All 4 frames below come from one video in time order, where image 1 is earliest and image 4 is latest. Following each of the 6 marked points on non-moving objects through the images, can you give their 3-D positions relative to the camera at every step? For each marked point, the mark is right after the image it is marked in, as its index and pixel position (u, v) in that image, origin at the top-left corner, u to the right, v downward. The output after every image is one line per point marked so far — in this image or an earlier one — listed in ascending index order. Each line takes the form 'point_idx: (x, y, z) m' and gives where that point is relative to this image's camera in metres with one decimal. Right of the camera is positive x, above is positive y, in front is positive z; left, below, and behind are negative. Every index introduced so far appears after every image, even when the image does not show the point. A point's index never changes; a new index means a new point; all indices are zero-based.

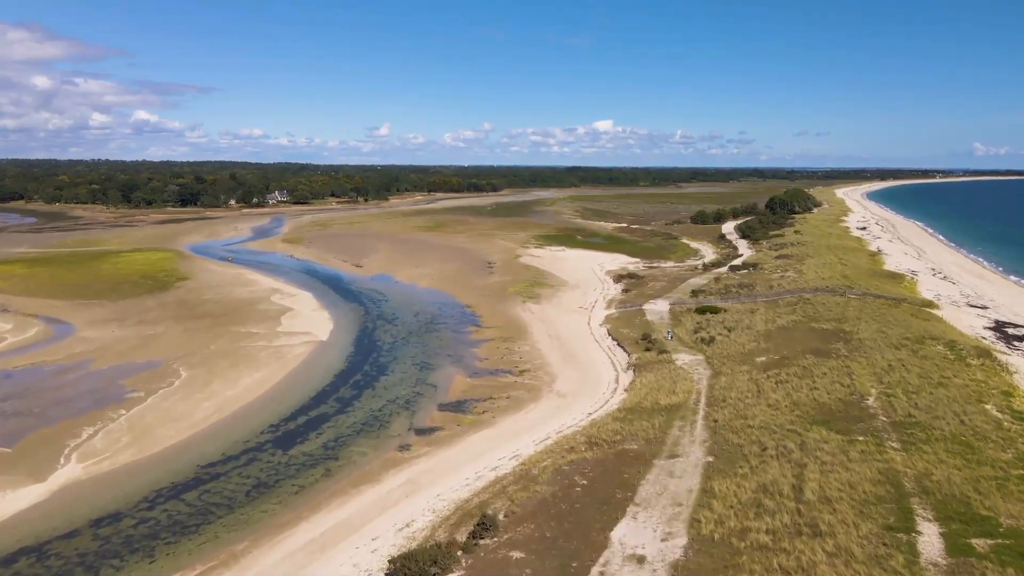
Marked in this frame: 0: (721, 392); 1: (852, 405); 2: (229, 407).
0: (+6.5, -3.2, +18.0) m
1: (+9.7, -3.3, +16.5) m
2: (-9.7, -4.1, +19.9) m
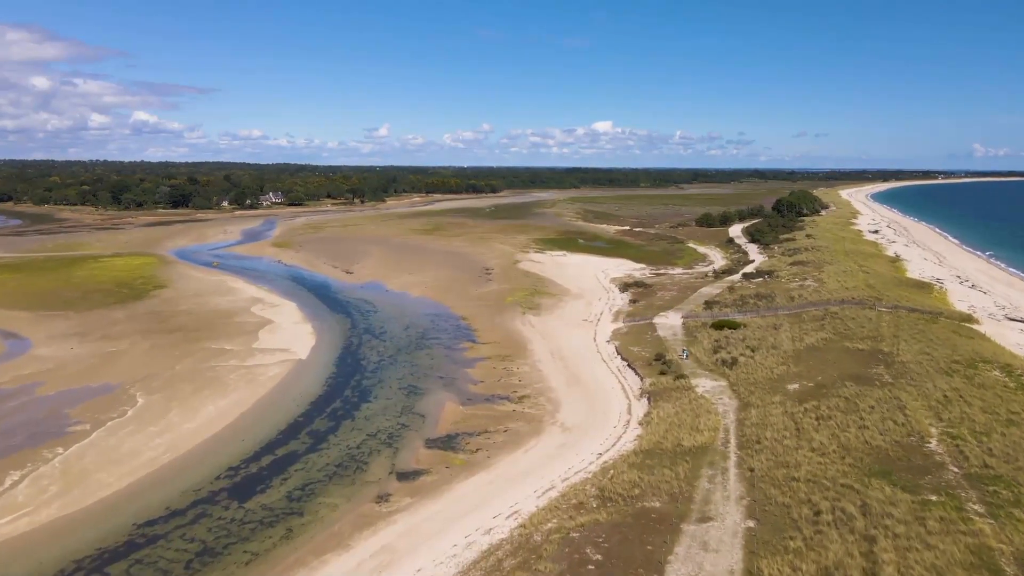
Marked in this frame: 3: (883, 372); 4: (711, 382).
0: (+6.4, -3.8, +15.4) m
1: (+9.6, -3.9, +13.9) m
2: (-9.8, -4.6, +17.3) m
3: (+12.1, -2.8, +18.9) m
4: (+6.7, -3.2, +19.6) m
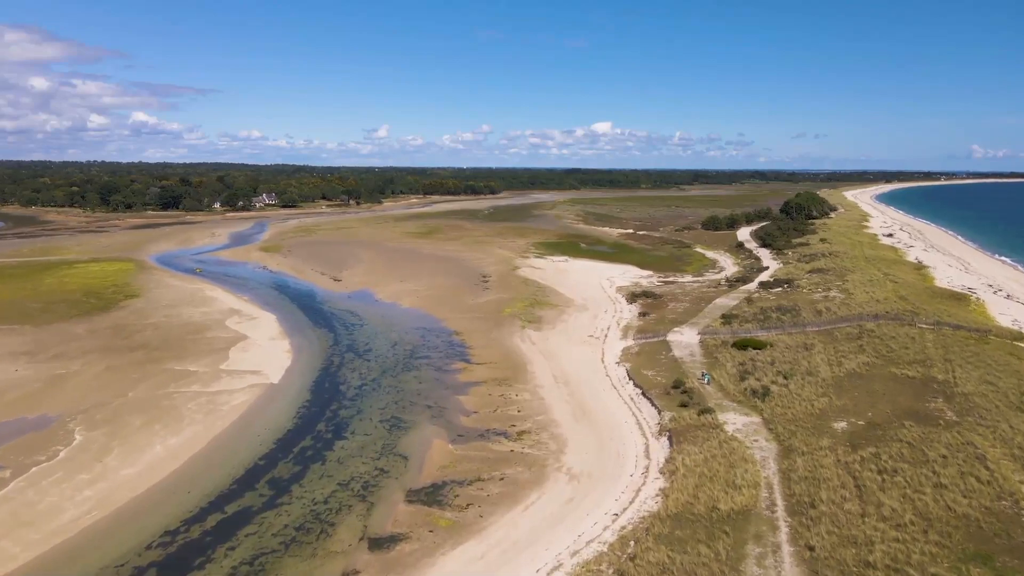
0: (+6.4, -4.4, +12.7) m
1: (+9.6, -4.5, +11.1) m
2: (-9.8, -5.2, +14.5) m
3: (+12.0, -3.3, +16.2) m
4: (+6.6, -3.8, +16.8) m
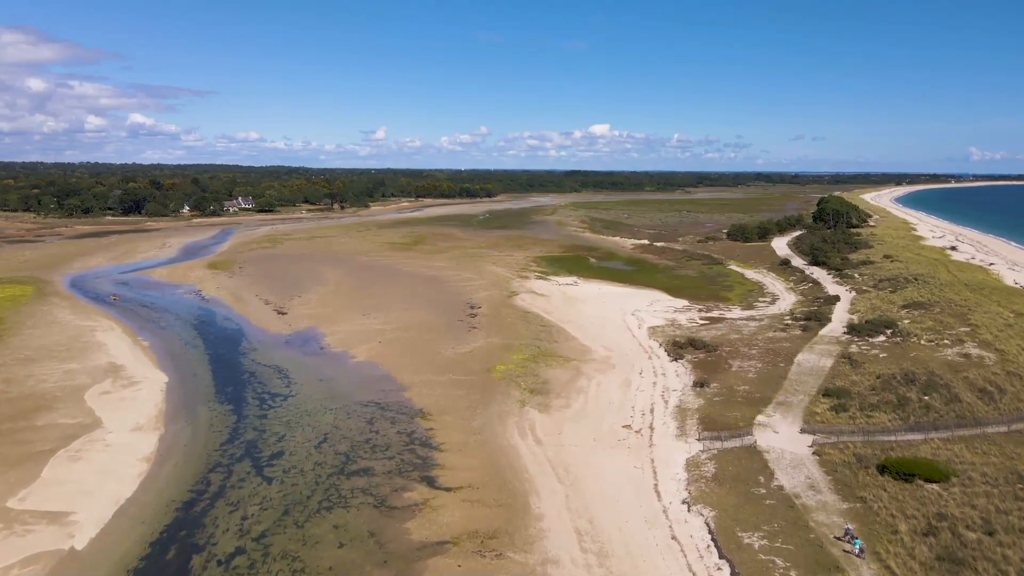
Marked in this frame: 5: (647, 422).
0: (+6.2, -6.3, +2.9) m
1: (+9.4, -6.4, +1.4) m
2: (-10.0, -7.1, +4.7) m
3: (+11.9, -5.3, +6.4) m
4: (+6.5, -5.7, +7.0) m
5: (+4.1, -4.1, +17.9) m
